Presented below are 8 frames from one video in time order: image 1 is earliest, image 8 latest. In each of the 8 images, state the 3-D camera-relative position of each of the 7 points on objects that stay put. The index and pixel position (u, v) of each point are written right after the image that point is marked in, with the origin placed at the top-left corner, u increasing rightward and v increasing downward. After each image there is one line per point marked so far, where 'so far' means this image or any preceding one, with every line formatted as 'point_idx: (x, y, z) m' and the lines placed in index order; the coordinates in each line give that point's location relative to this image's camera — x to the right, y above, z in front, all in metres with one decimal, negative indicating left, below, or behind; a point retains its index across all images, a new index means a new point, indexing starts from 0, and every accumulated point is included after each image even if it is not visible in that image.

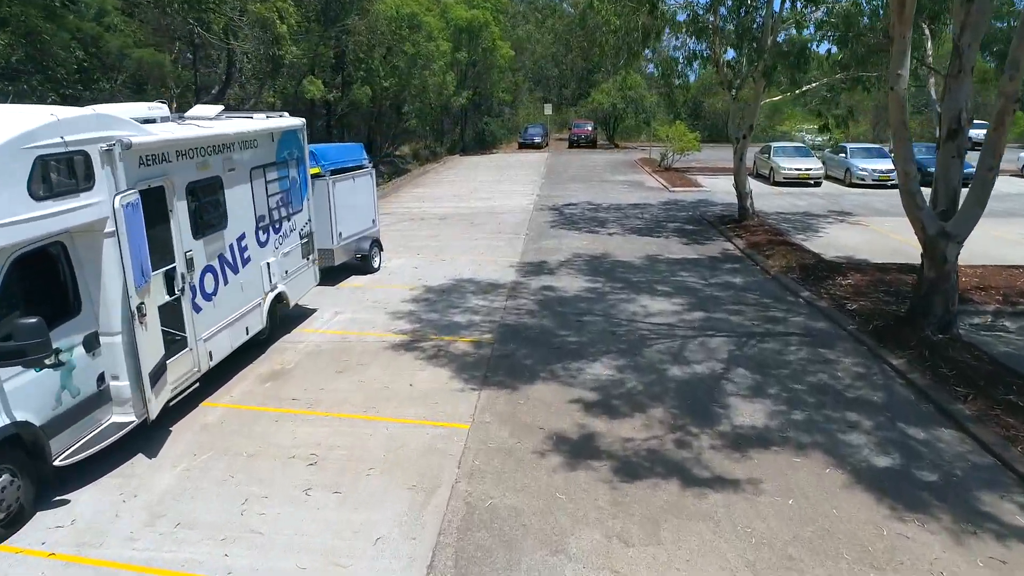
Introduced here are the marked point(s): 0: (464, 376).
0: (-0.4, -0.8, +6.5) m
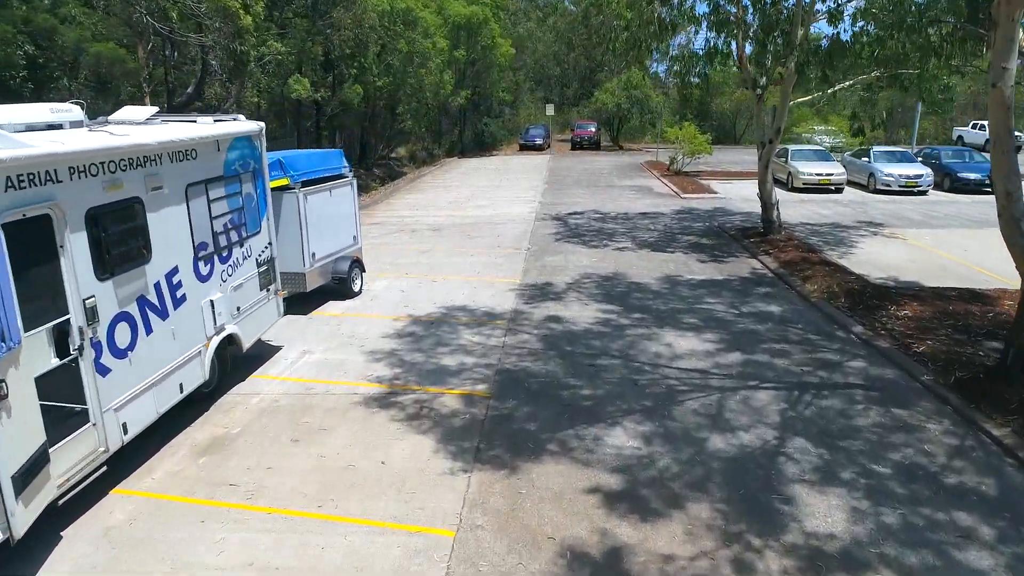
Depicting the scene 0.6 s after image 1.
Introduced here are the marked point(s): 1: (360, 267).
0: (-0.4, -1.2, +5.2) m
1: (-2.1, +0.3, +9.7) m
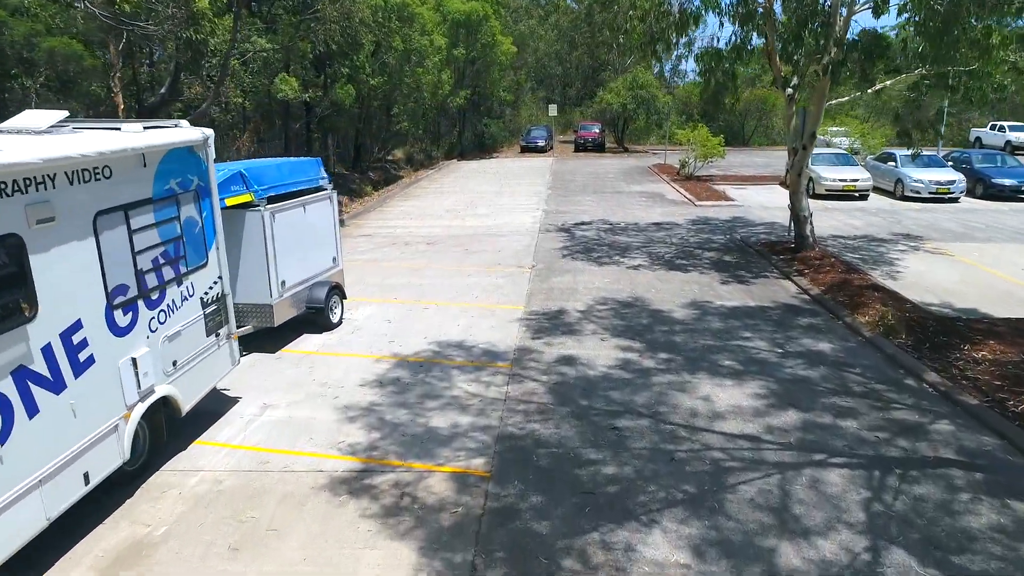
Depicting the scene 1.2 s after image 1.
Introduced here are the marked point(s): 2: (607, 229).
0: (-0.4, -1.5, +3.9) m
1: (-2.0, -0.1, +8.4) m
2: (+1.9, +1.2, +14.3) m
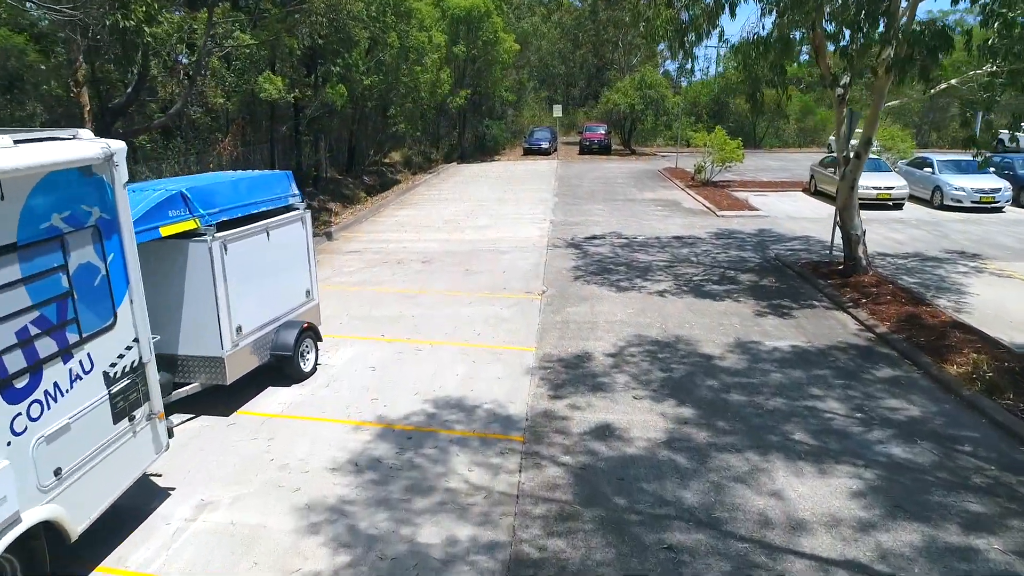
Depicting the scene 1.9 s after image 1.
0: (-0.3, -1.9, +2.5) m
1: (-1.9, -0.5, +7.0) m
2: (+2.0, +0.8, +12.8) m
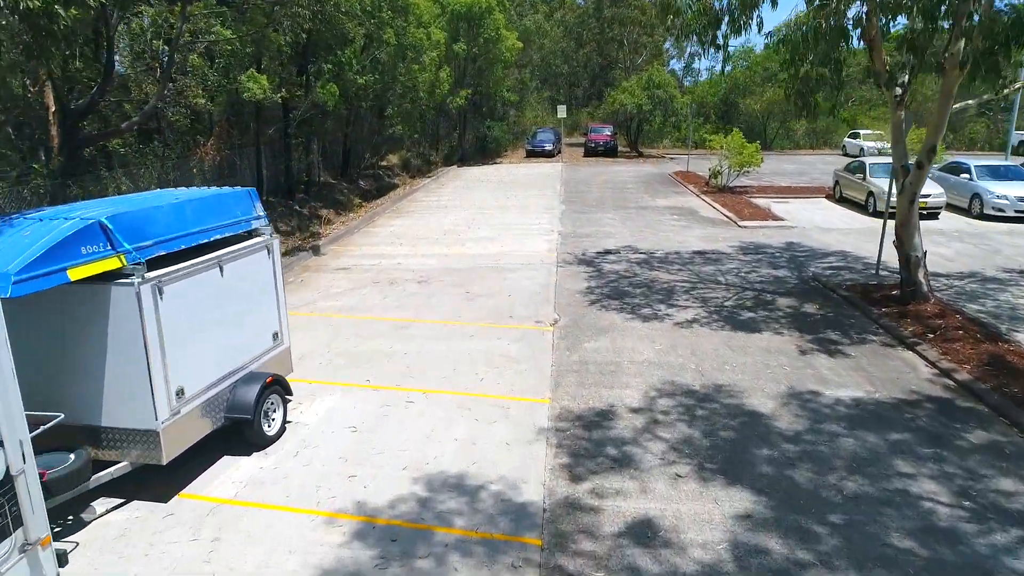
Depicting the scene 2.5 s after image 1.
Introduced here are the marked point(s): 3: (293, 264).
0: (-0.2, -2.3, +1.2) m
1: (-1.8, -0.8, +5.7) m
2: (+2.1, +0.4, +11.6) m
3: (-3.6, +0.4, +11.8) m
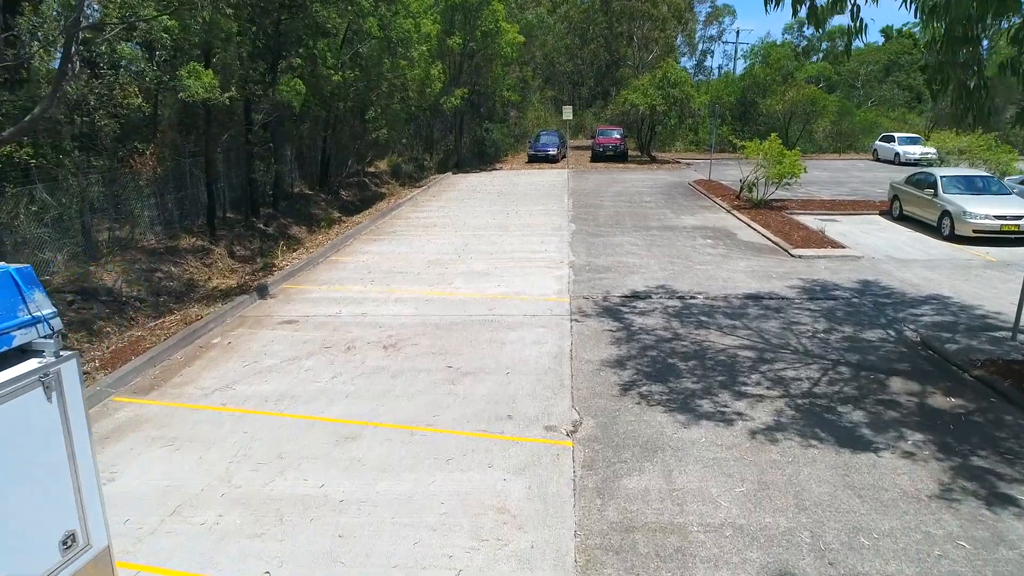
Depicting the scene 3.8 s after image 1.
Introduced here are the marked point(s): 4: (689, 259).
0: (-0.3, -3.0, -1.5) m
1: (-1.9, -1.5, +3.0) m
2: (+2.1, -0.3, +8.8) m
3: (-3.6, -0.3, +9.0) m
4: (+2.9, +0.5, +11.7) m
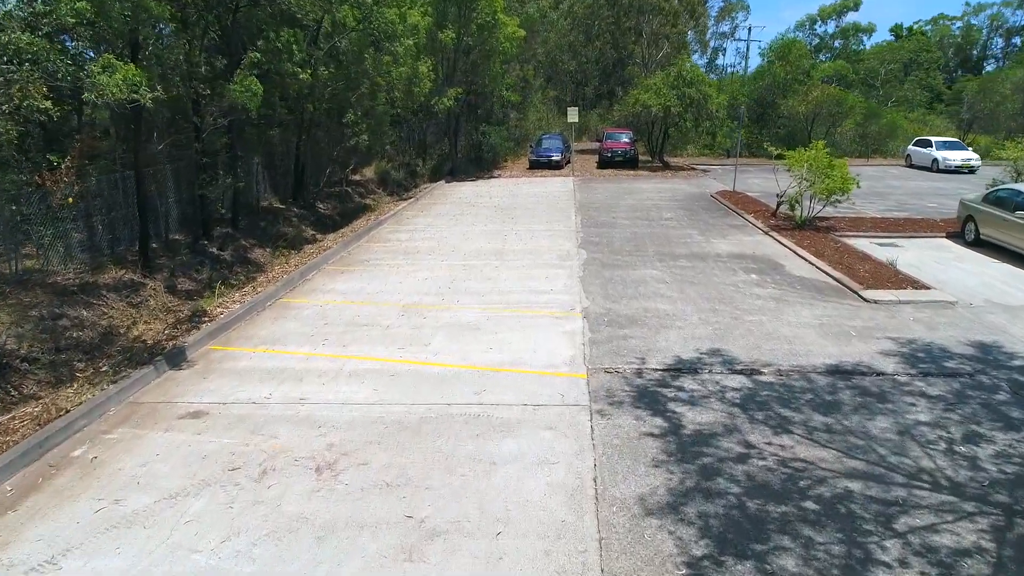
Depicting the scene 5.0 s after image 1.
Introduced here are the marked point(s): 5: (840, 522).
0: (-0.3, -3.7, -4.1) m
1: (-1.9, -2.2, +0.5) m
2: (+2.0, -1.0, +6.3) m
3: (-3.7, -1.0, +6.5) m
4: (+2.9, -0.2, +9.2) m
5: (+2.1, -1.5, +4.5) m
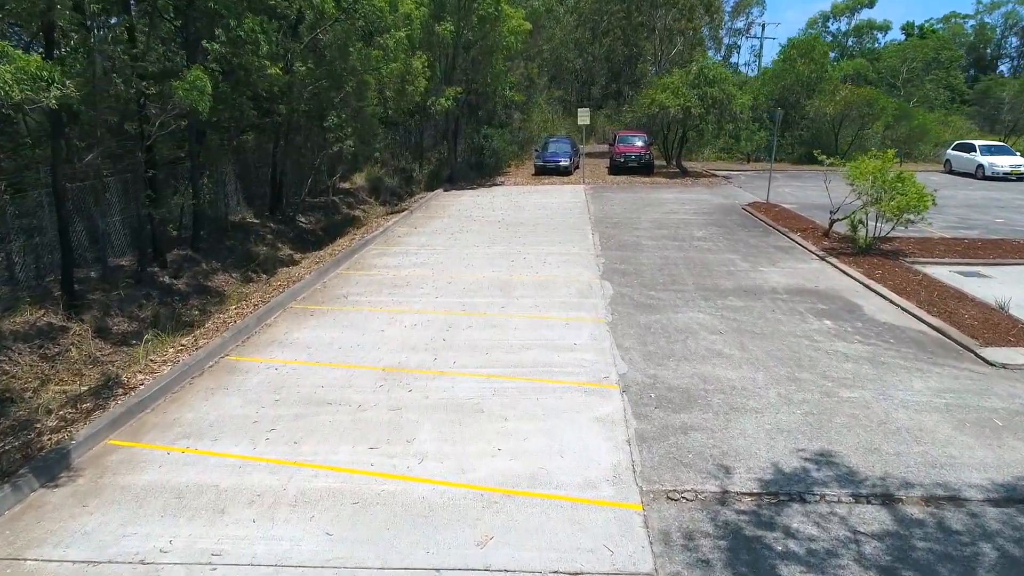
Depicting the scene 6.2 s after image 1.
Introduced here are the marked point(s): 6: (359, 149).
0: (-0.2, -4.3, -6.3) m
1: (-1.8, -2.8, -1.8) m
2: (+2.2, -1.6, +4.0) m
3: (-3.5, -1.6, +4.3) m
4: (+3.0, -0.8, +6.9) m
5: (+2.2, -2.1, +2.3) m
6: (-4.0, +3.6, +18.5) m
